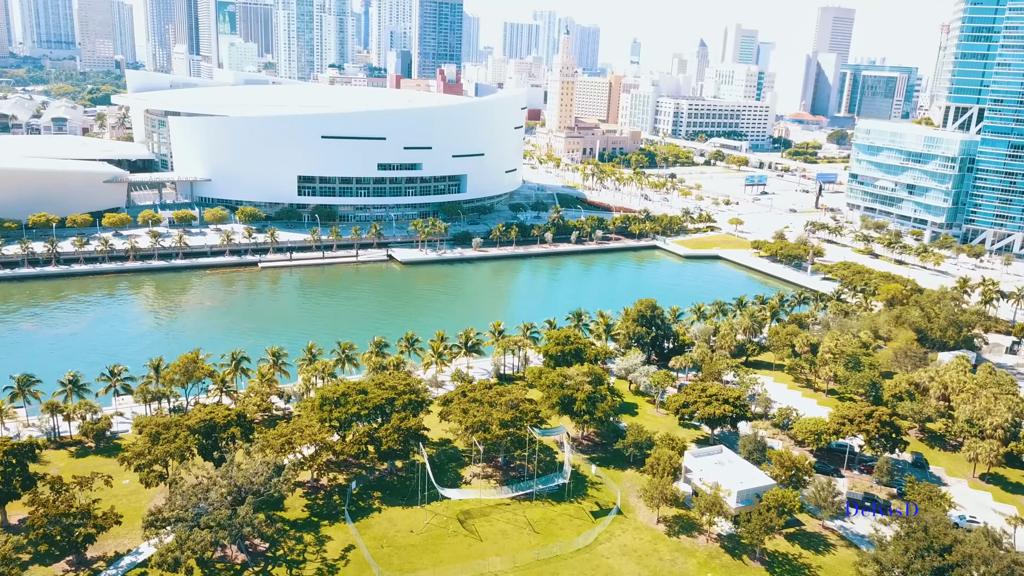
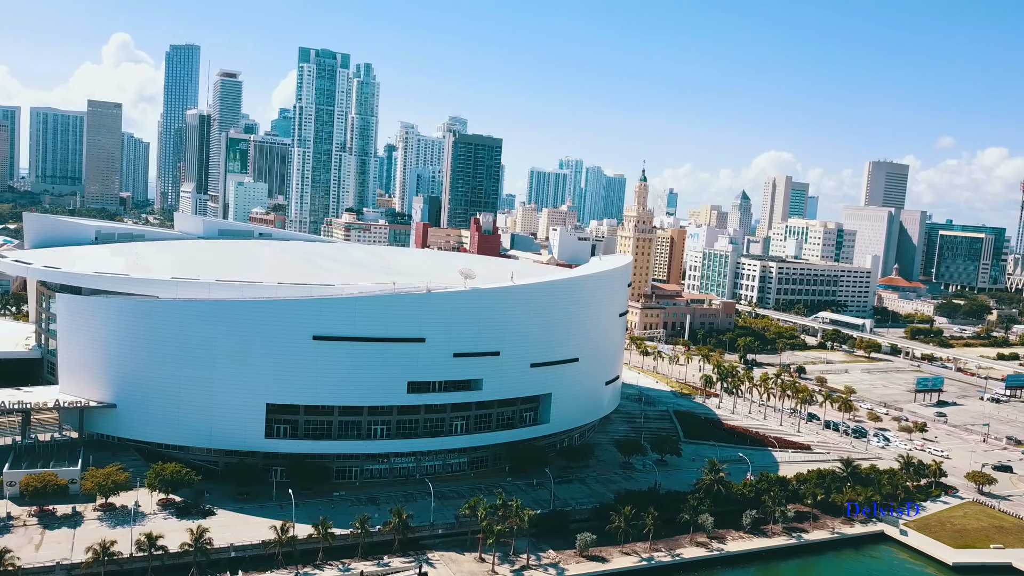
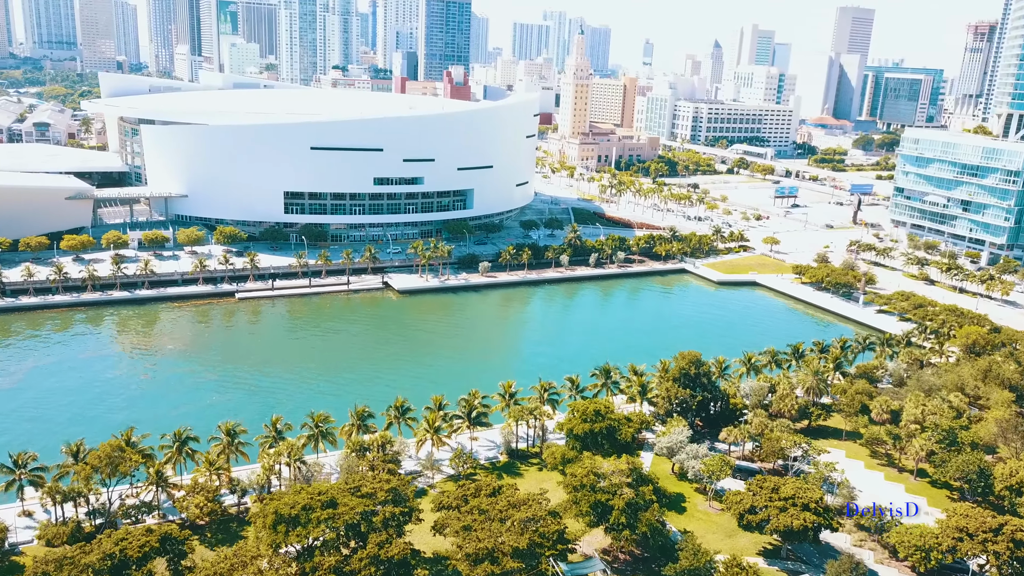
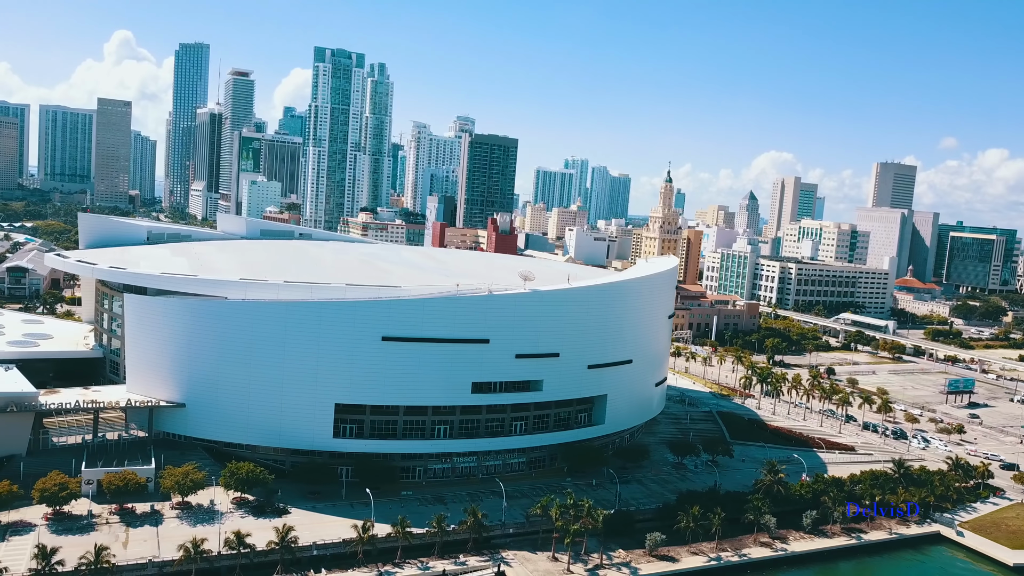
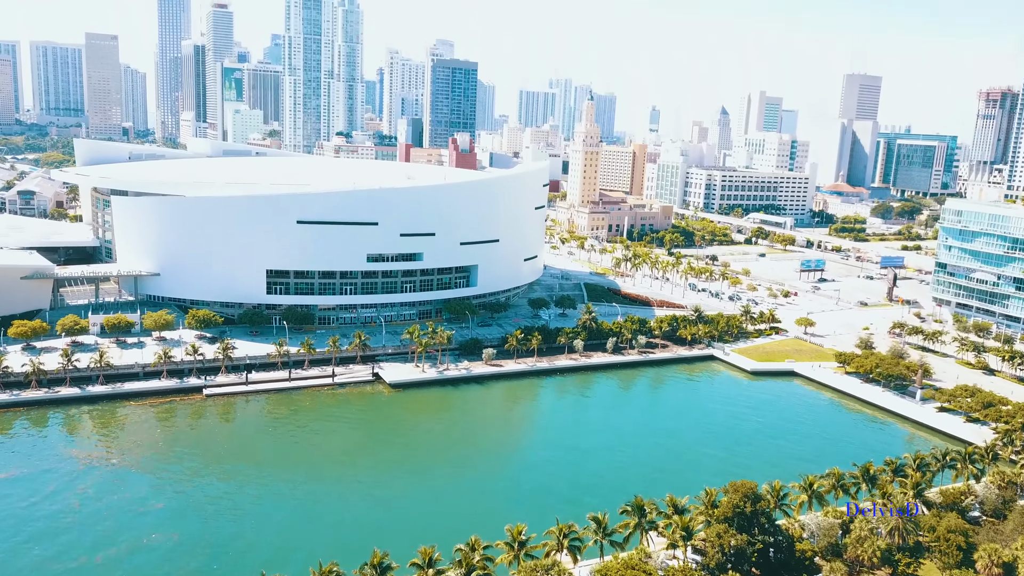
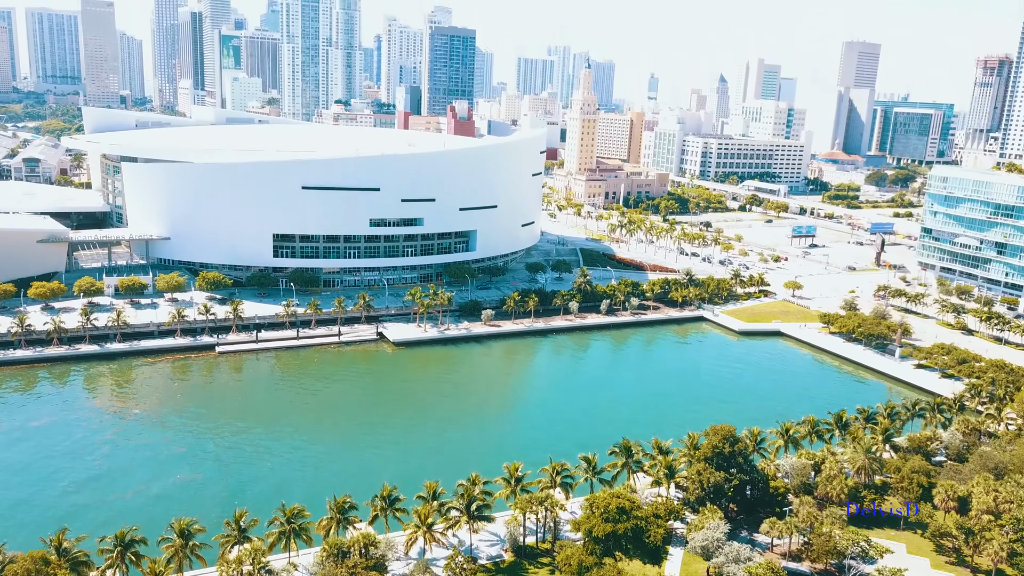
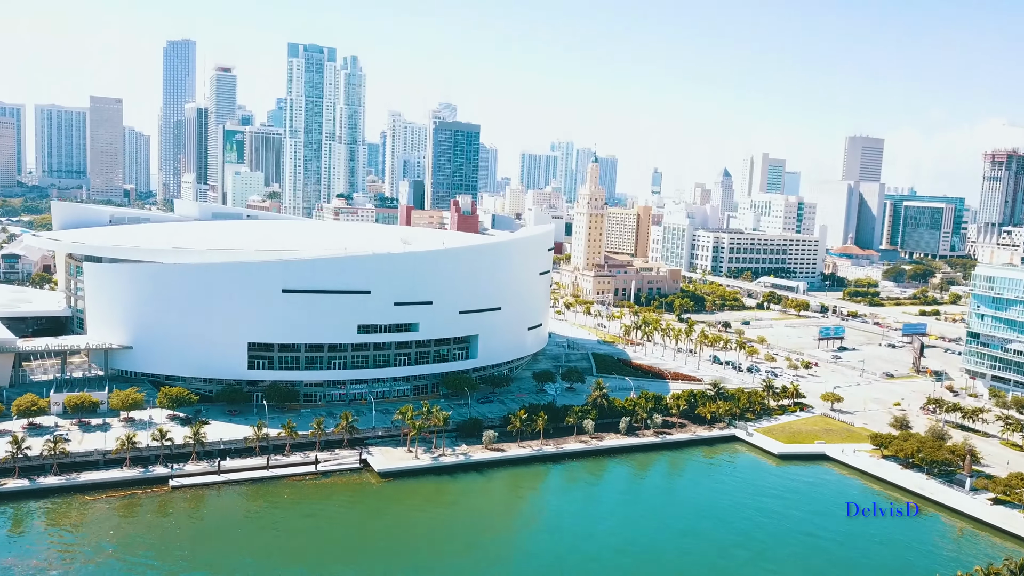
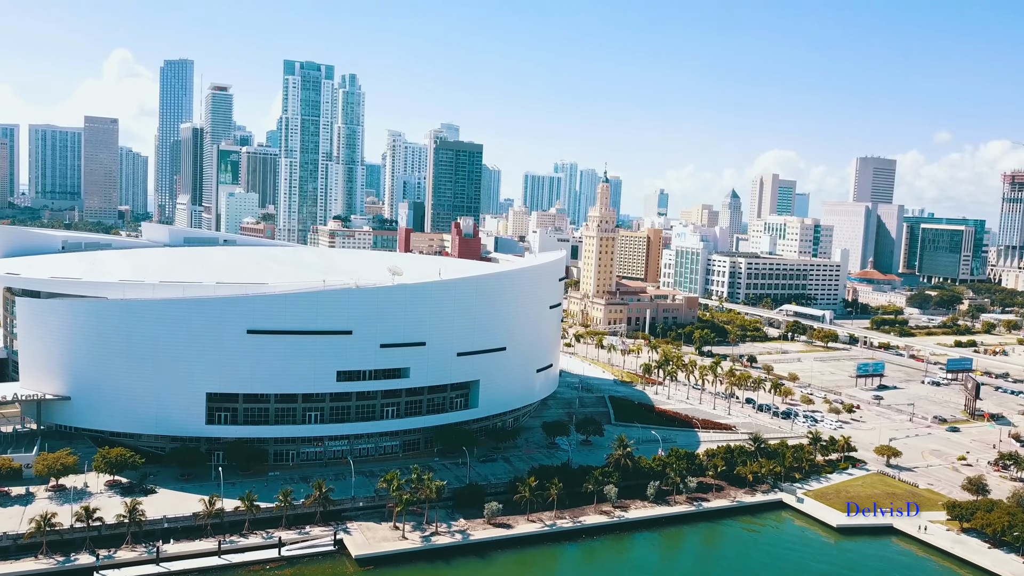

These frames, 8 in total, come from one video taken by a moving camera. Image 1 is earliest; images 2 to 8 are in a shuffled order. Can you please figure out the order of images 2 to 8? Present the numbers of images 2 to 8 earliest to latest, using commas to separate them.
3, 6, 5, 7, 8, 2, 4
